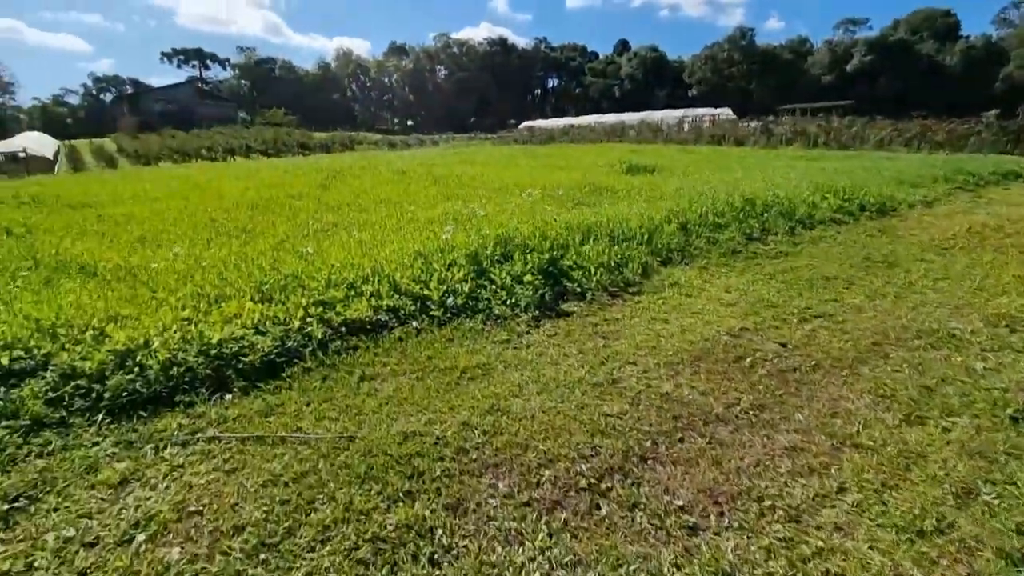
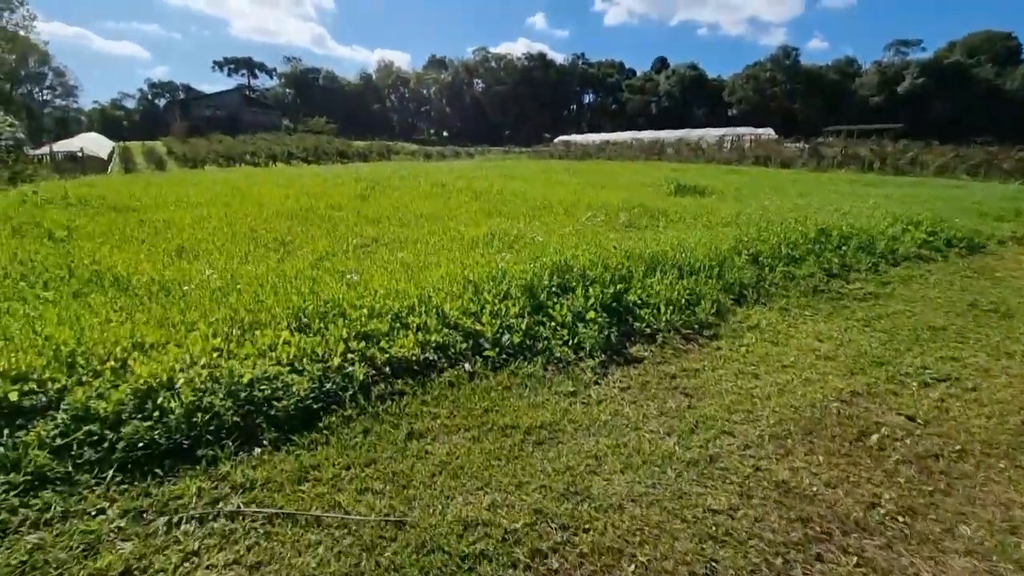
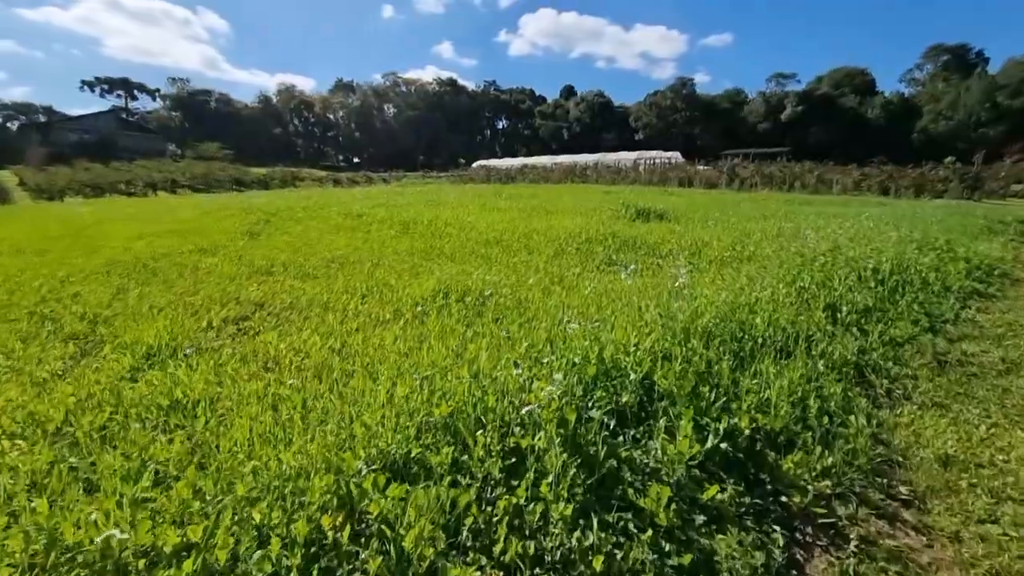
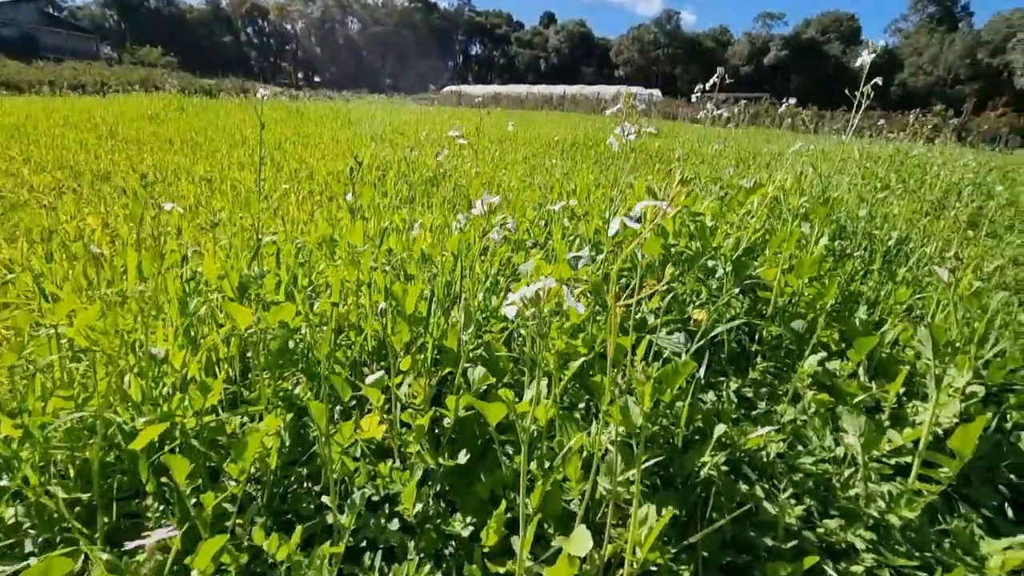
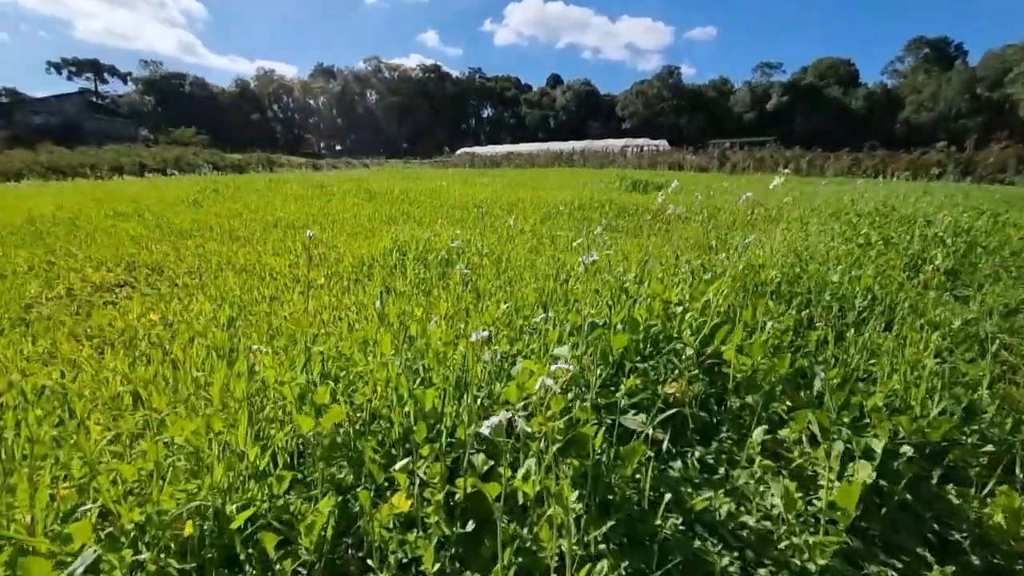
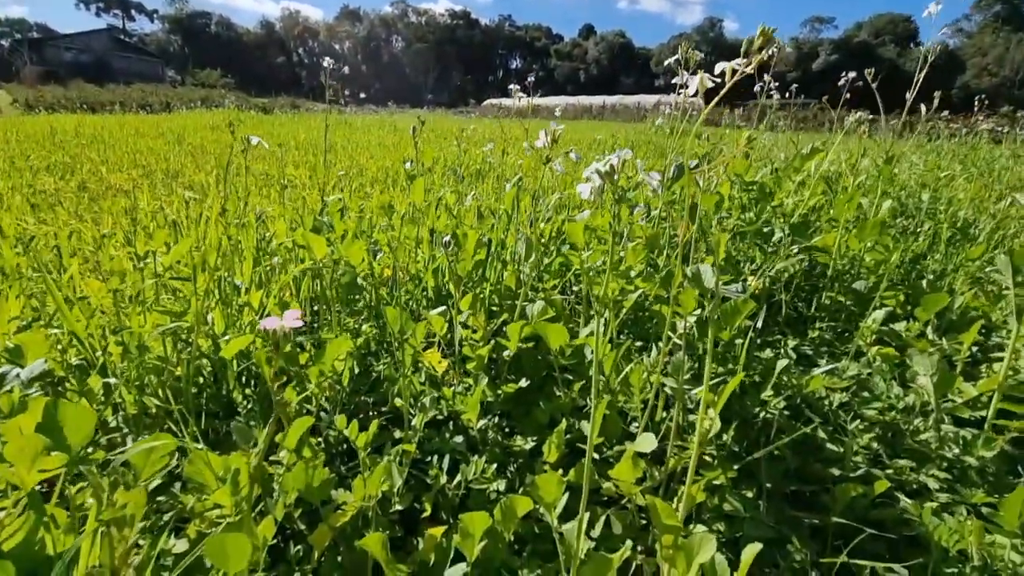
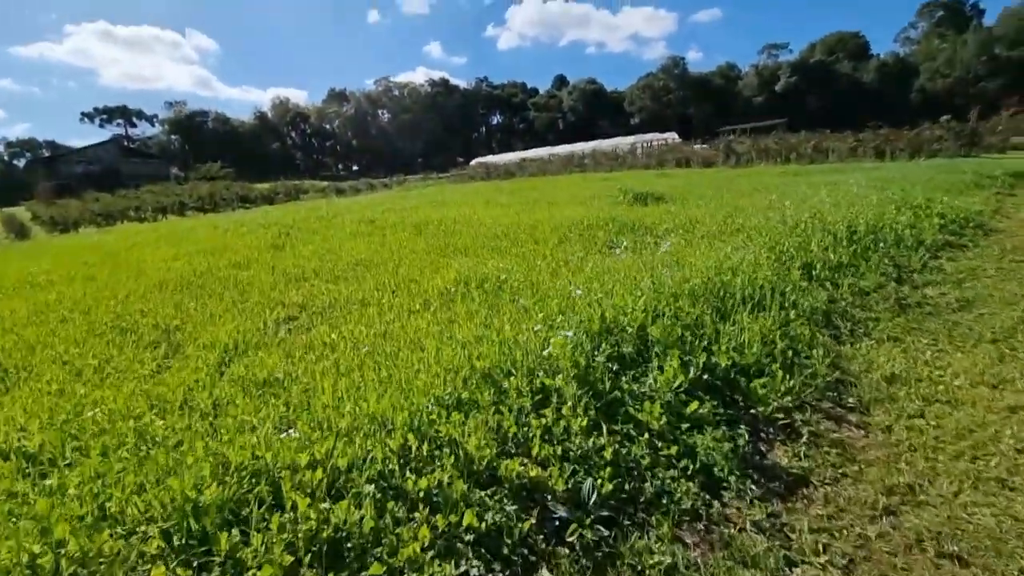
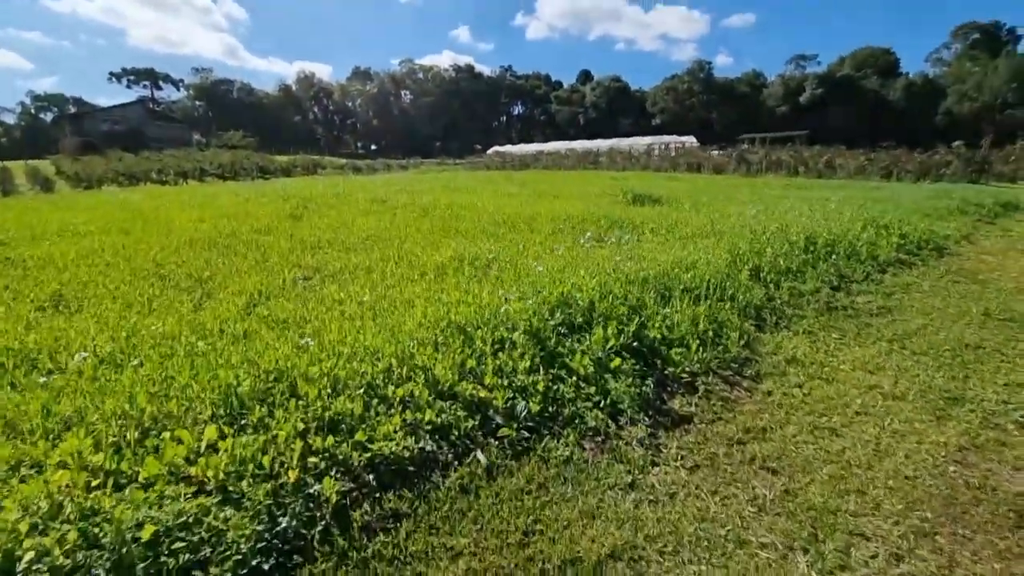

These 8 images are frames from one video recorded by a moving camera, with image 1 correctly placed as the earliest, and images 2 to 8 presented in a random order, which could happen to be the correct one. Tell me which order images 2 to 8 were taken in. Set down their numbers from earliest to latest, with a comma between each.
2, 8, 7, 3, 5, 6, 4
